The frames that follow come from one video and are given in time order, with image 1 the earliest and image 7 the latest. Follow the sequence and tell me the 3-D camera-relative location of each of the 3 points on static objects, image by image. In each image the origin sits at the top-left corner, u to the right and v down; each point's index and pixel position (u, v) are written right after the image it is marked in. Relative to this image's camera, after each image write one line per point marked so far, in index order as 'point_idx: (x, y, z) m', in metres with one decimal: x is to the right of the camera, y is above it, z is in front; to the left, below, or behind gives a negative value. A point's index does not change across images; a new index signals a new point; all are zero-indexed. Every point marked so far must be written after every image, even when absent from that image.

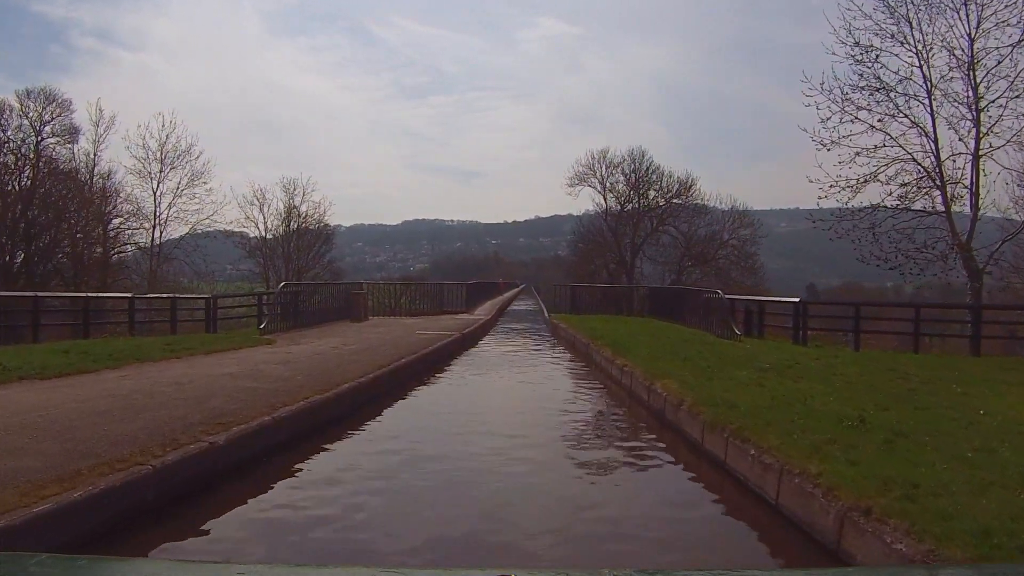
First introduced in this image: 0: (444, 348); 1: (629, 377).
0: (-1.4, -1.3, +16.2) m
1: (+1.8, -1.4, +11.9) m
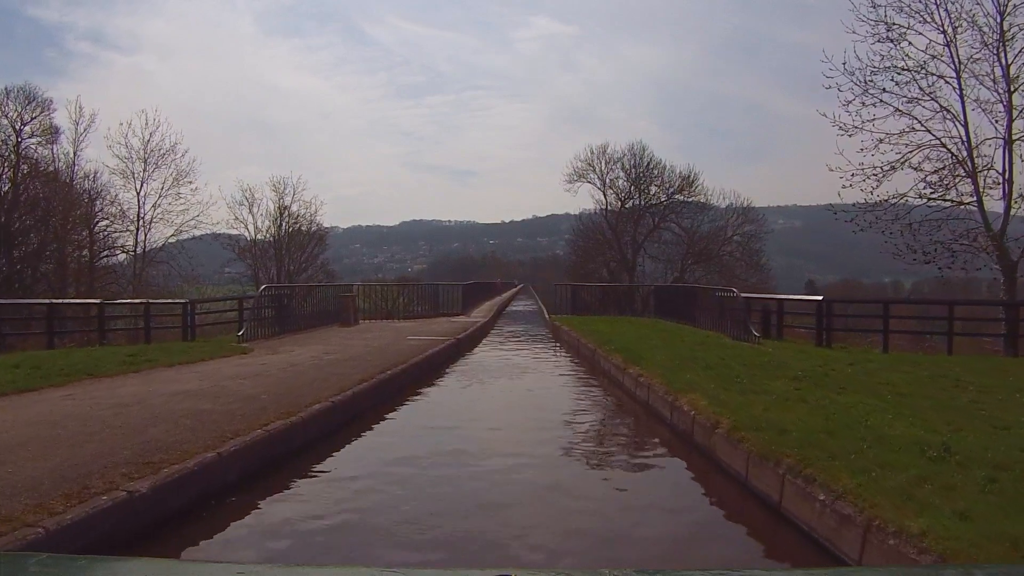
0: (-1.4, -1.3, +14.7) m
1: (+1.8, -1.4, +10.4) m
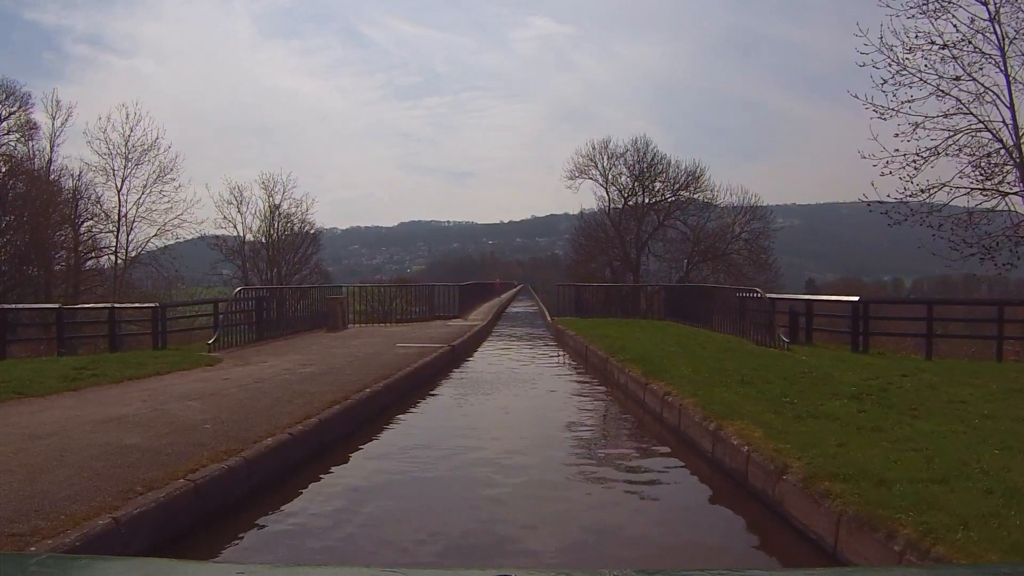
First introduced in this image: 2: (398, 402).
0: (-1.4, -1.4, +13.0) m
1: (+1.8, -1.4, +8.7) m
2: (-1.6, -1.5, +10.8) m
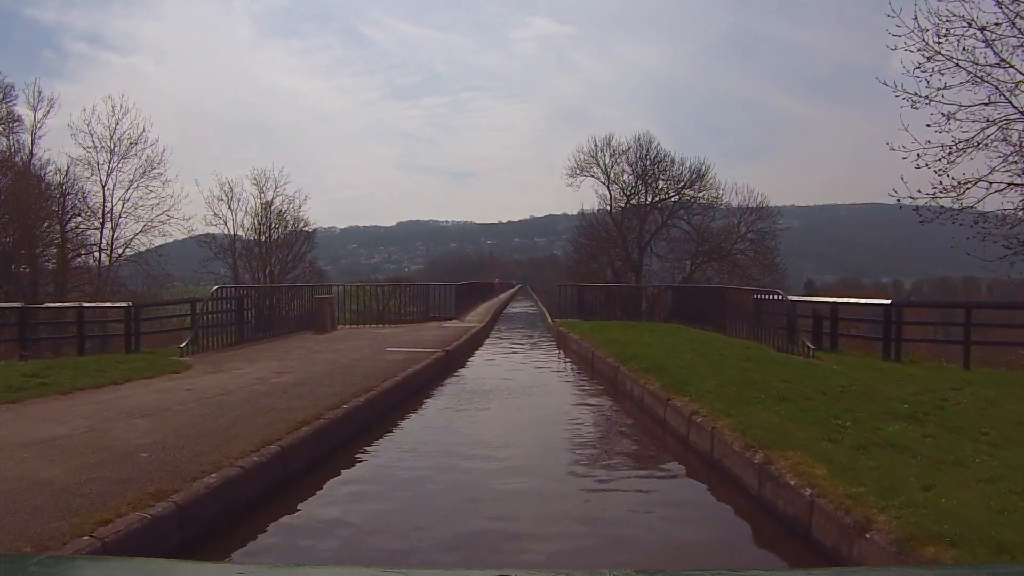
0: (-1.4, -1.4, +11.7) m
1: (+1.8, -1.4, +7.4) m
2: (-1.6, -1.5, +9.5) m
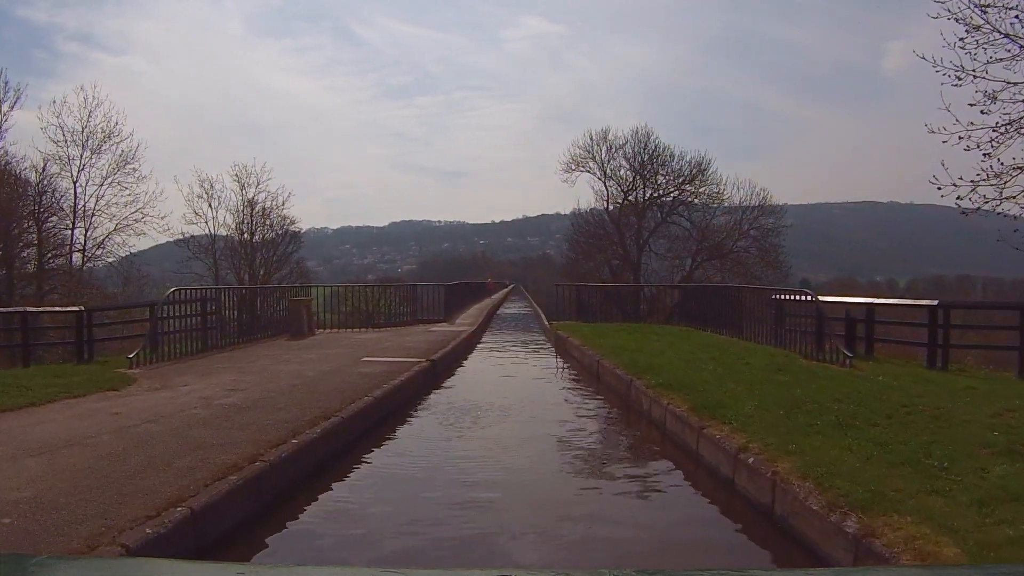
0: (-1.5, -1.4, +9.9) m
1: (+1.8, -1.4, +5.7) m
2: (-1.6, -1.6, +7.7) m
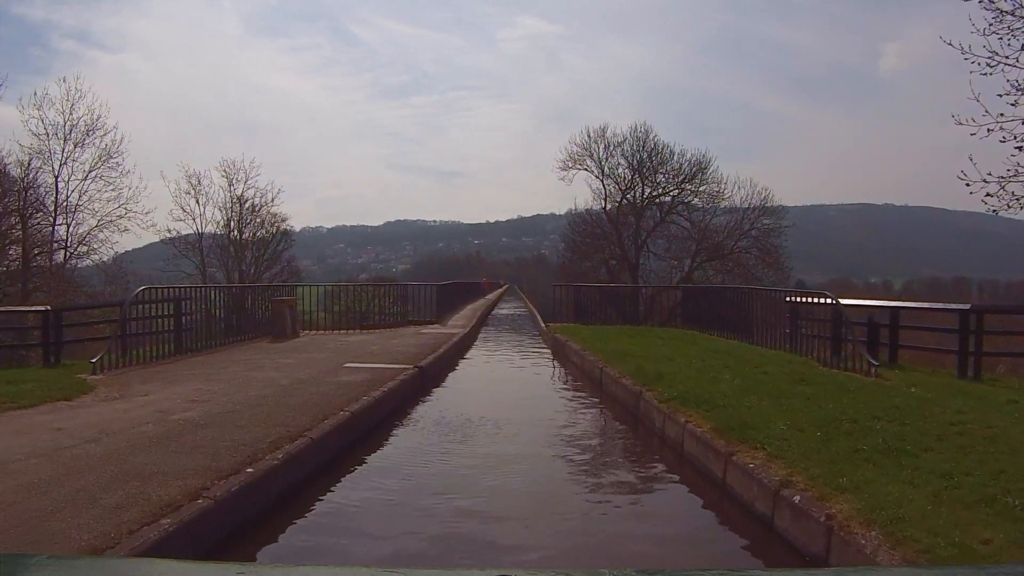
0: (-1.5, -1.4, +8.9) m
1: (+1.8, -1.4, +4.7) m
2: (-1.7, -1.6, +6.7) m
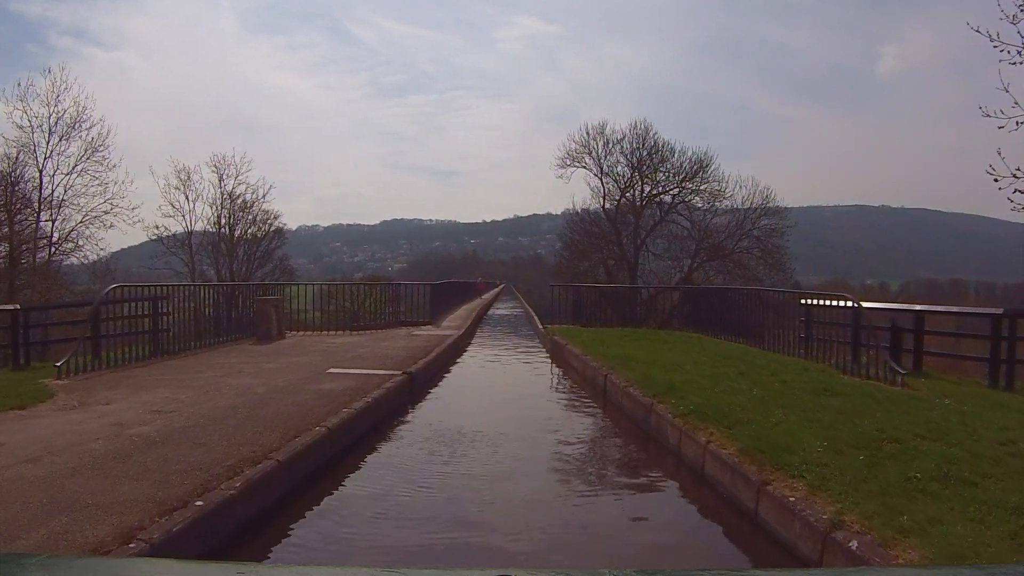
0: (-1.5, -1.4, +8.1) m
1: (+1.8, -1.4, +3.9) m
2: (-1.7, -1.6, +5.9) m
